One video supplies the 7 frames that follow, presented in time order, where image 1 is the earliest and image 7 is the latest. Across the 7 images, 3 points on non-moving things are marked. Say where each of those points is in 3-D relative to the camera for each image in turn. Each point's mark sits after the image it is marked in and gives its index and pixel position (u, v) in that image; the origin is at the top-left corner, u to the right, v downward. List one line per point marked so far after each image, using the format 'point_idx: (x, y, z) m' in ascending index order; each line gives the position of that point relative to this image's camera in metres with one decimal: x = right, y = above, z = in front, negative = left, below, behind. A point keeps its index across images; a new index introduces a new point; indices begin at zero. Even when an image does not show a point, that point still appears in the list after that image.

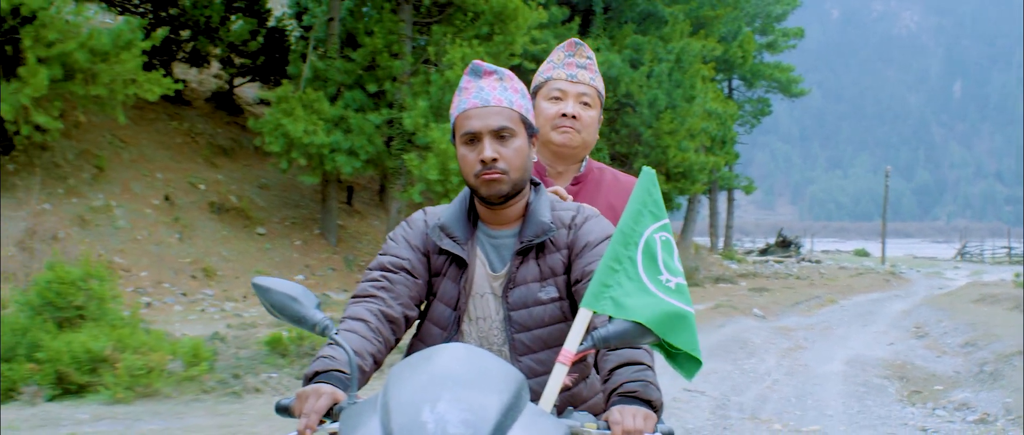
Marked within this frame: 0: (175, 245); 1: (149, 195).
0: (-5.3, -0.4, +13.1) m
1: (-6.1, +0.4, +14.1) m
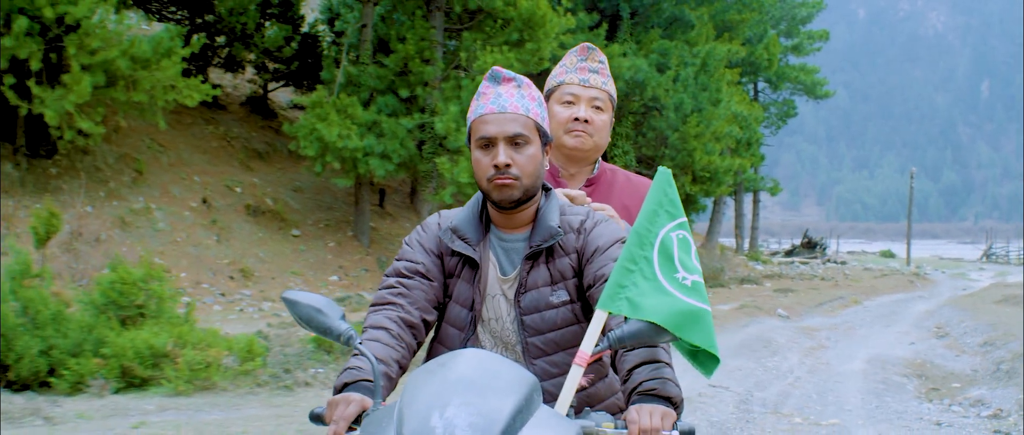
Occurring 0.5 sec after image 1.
0: (-4.9, -0.5, +13.6) m
1: (-5.7, +0.3, +14.6) m
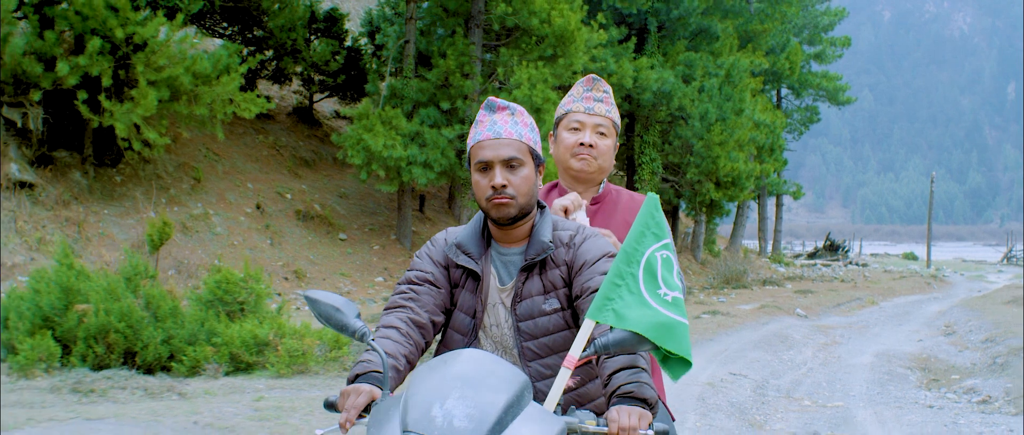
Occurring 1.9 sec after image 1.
0: (-4.3, -0.6, +14.6) m
1: (-5.1, +0.3, +15.7) m
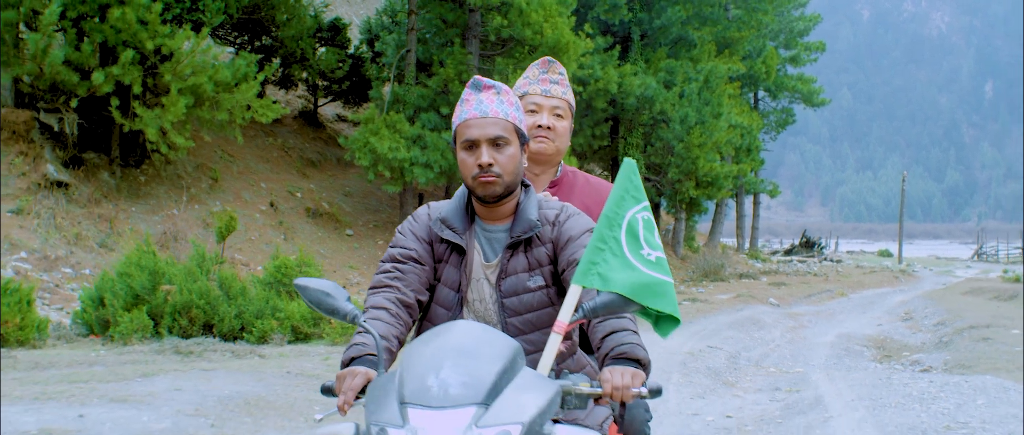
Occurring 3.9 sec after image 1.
0: (-4.3, -0.5, +15.8) m
1: (-5.1, +0.3, +16.8) m
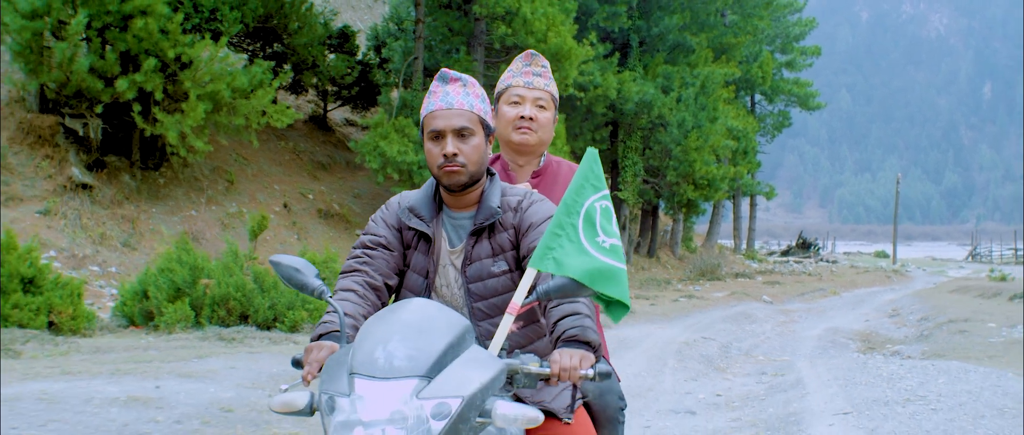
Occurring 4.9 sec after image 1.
0: (-4.3, -0.5, +16.4) m
1: (-5.1, +0.3, +17.4) m
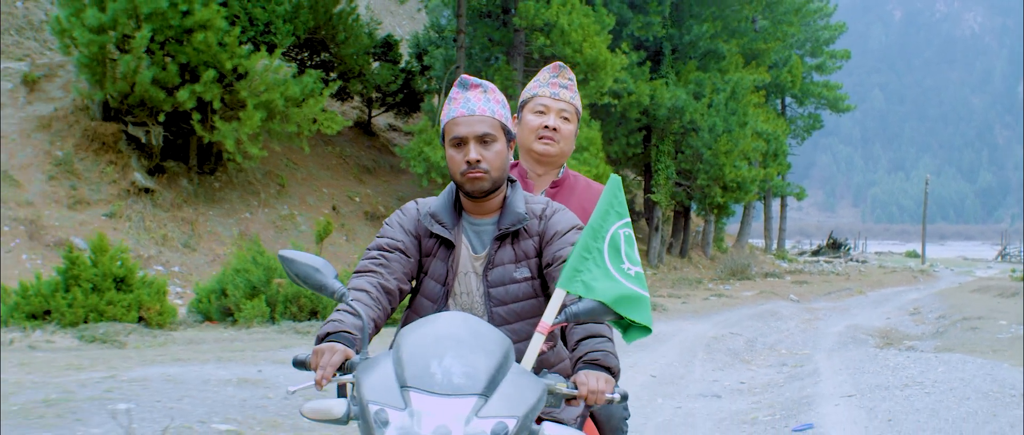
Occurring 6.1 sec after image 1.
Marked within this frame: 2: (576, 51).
0: (-3.5, -0.6, +17.4) m
1: (-4.3, +0.3, +18.4) m
2: (+1.3, +3.4, +16.9) m
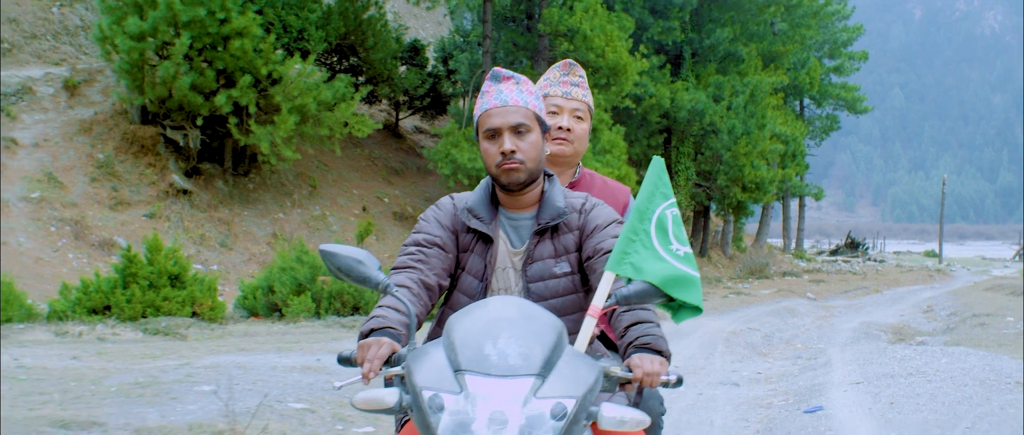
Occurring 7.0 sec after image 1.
0: (-3.0, -0.6, +18.1) m
1: (-3.7, +0.3, +19.1) m
2: (+1.8, +3.4, +17.5) m
